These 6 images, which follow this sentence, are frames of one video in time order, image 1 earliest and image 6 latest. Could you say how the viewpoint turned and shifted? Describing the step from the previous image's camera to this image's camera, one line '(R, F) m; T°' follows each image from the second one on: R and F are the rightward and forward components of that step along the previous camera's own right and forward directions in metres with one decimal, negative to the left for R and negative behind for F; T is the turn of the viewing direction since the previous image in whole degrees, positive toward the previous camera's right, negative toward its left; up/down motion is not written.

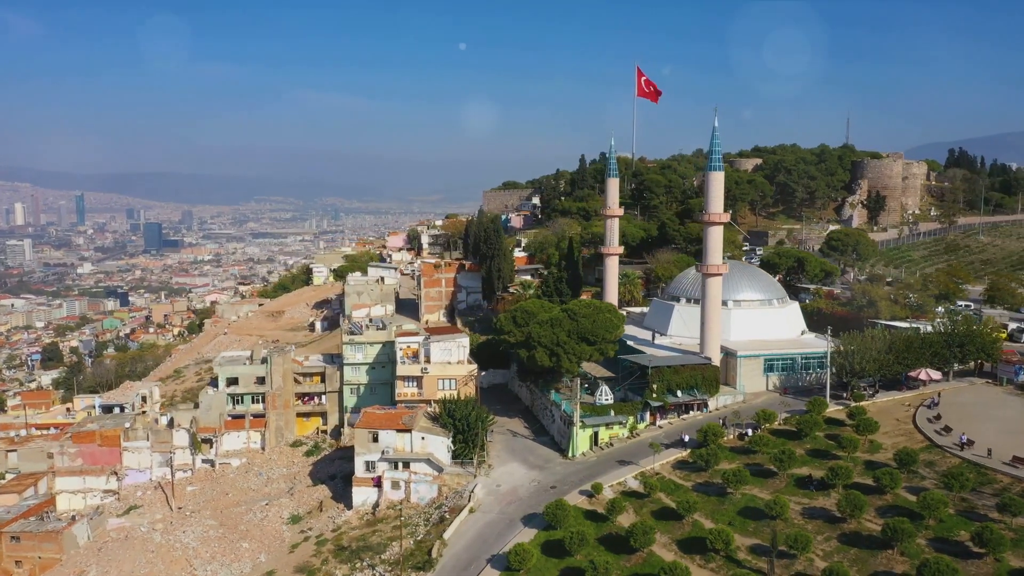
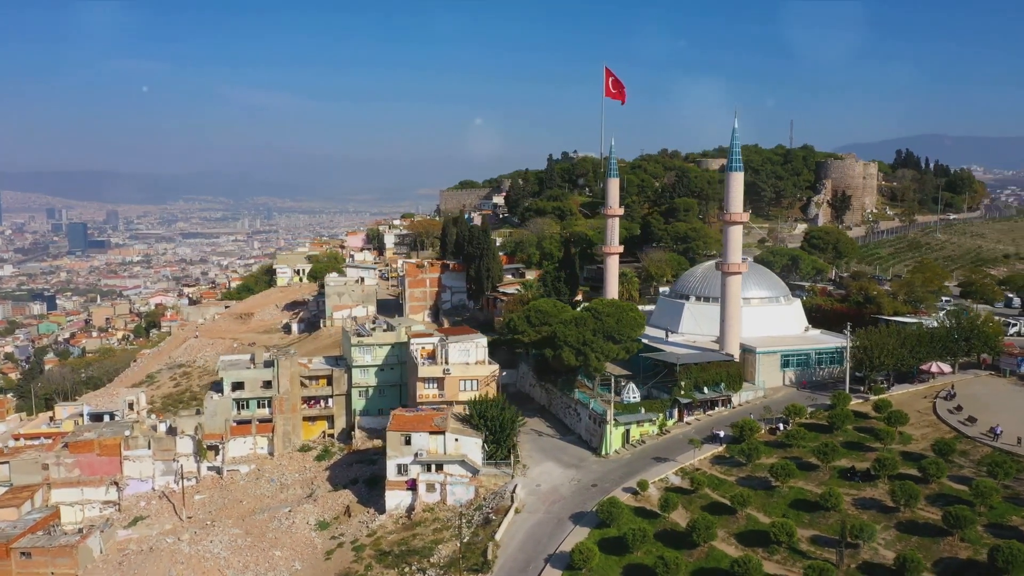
(-2.9, +0.1) m; +4°
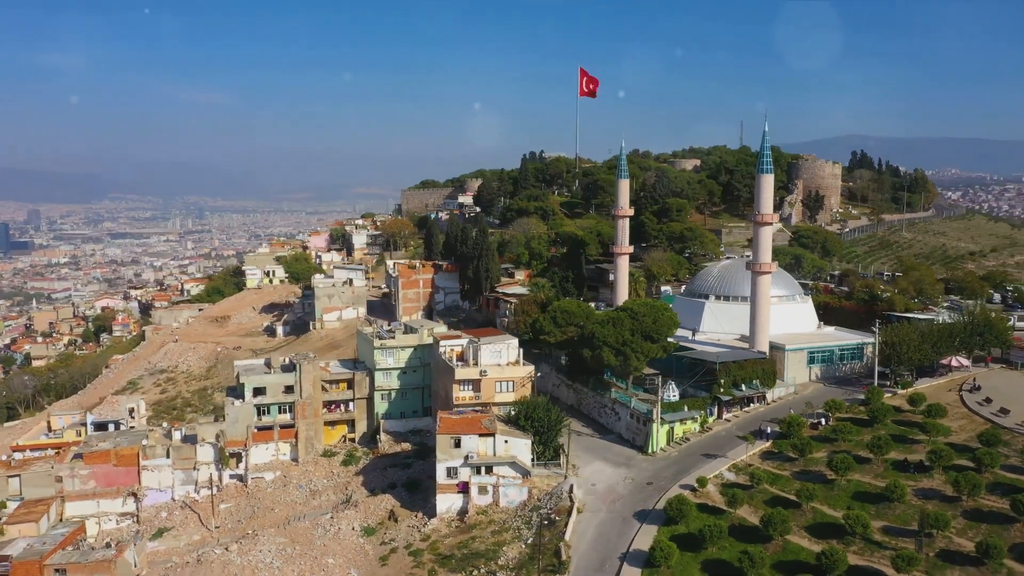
(-3.3, +0.1) m; +4°
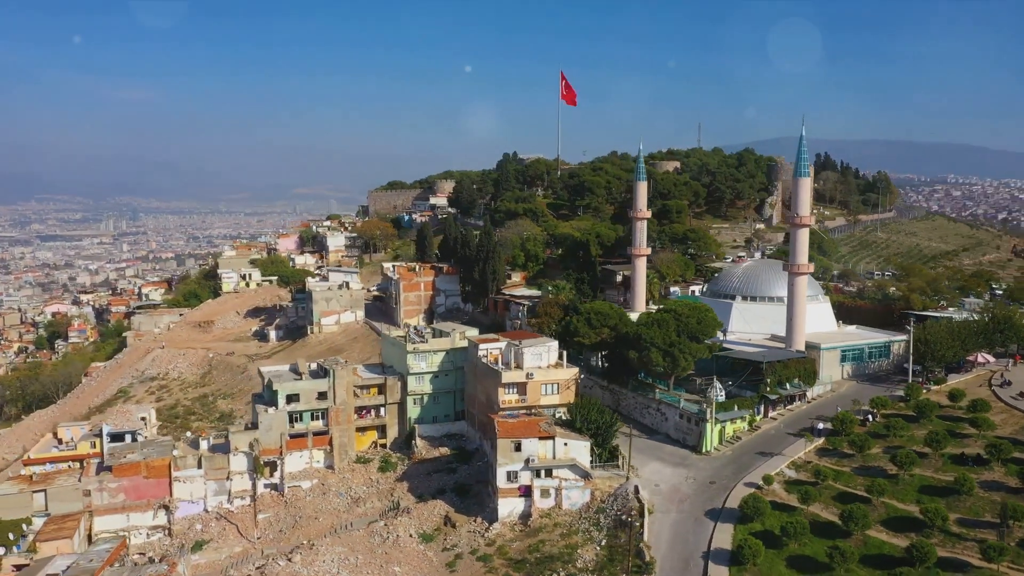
(-3.5, +0.1) m; +4°
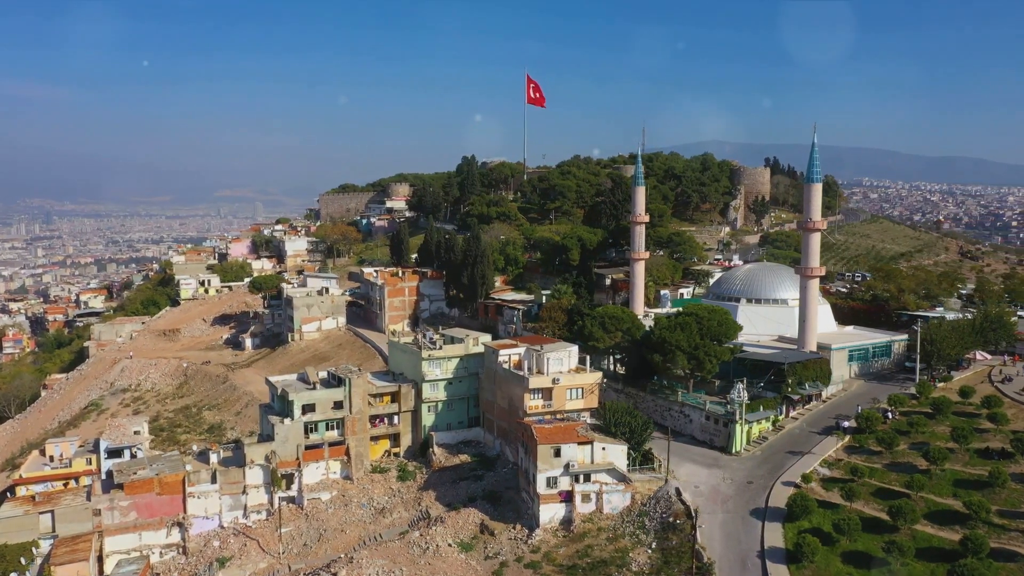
(-3.2, +0.1) m; +5°
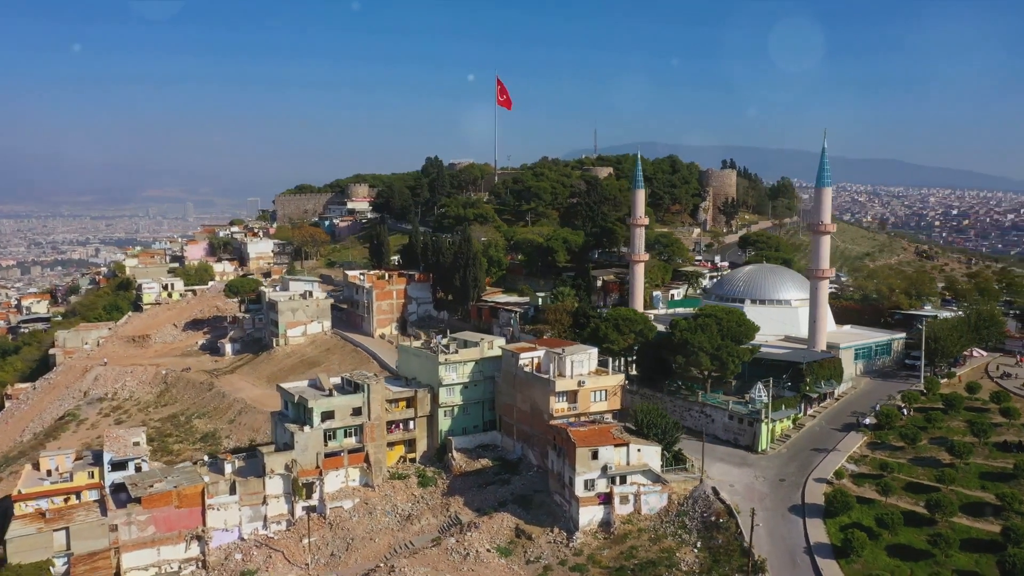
(-3.0, +0.1) m; +4°
